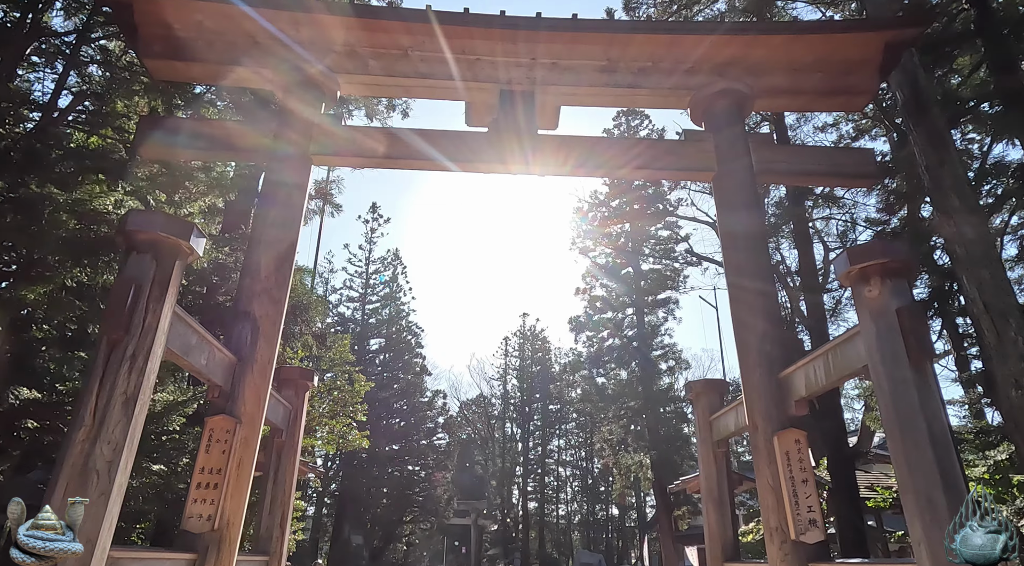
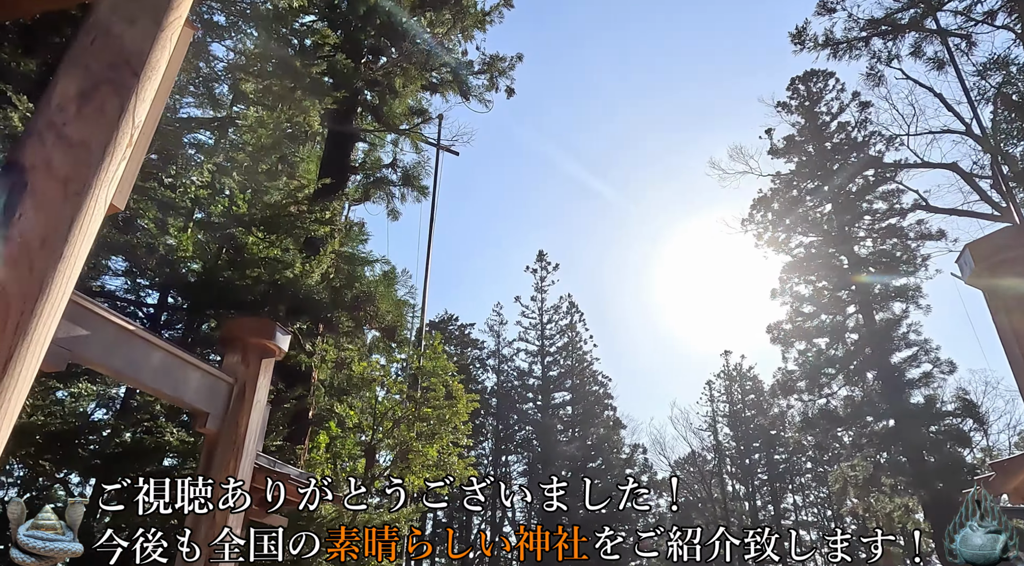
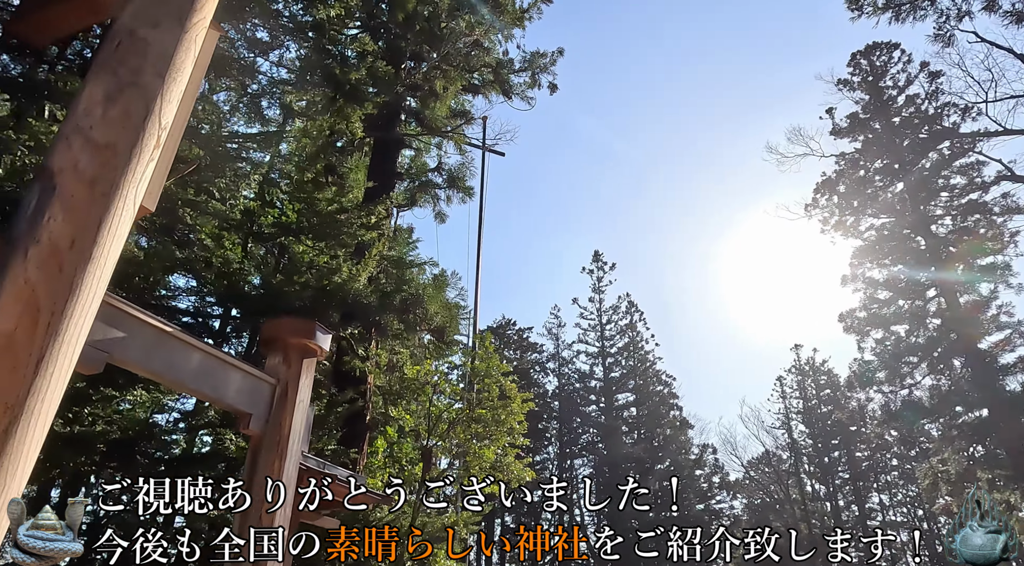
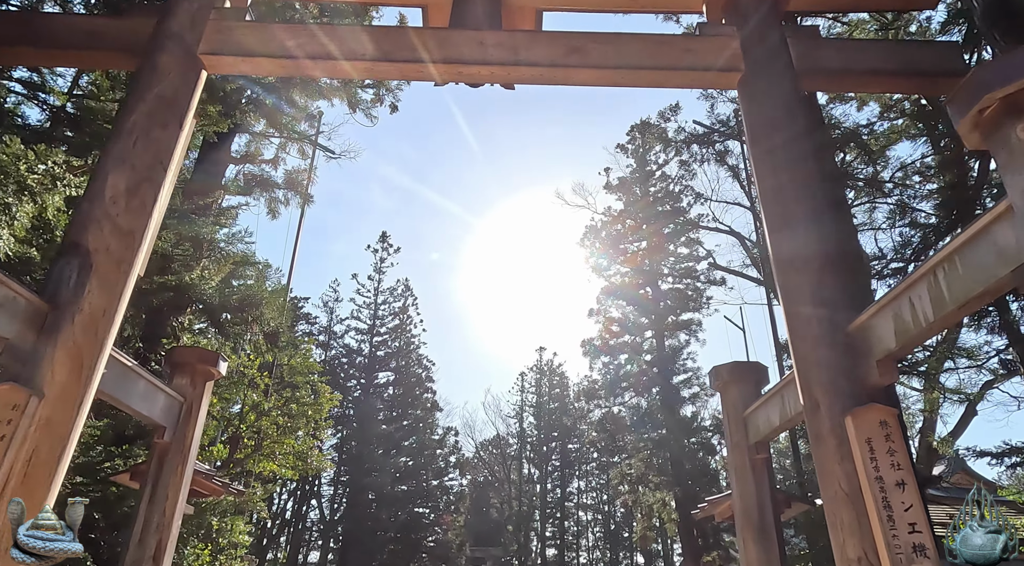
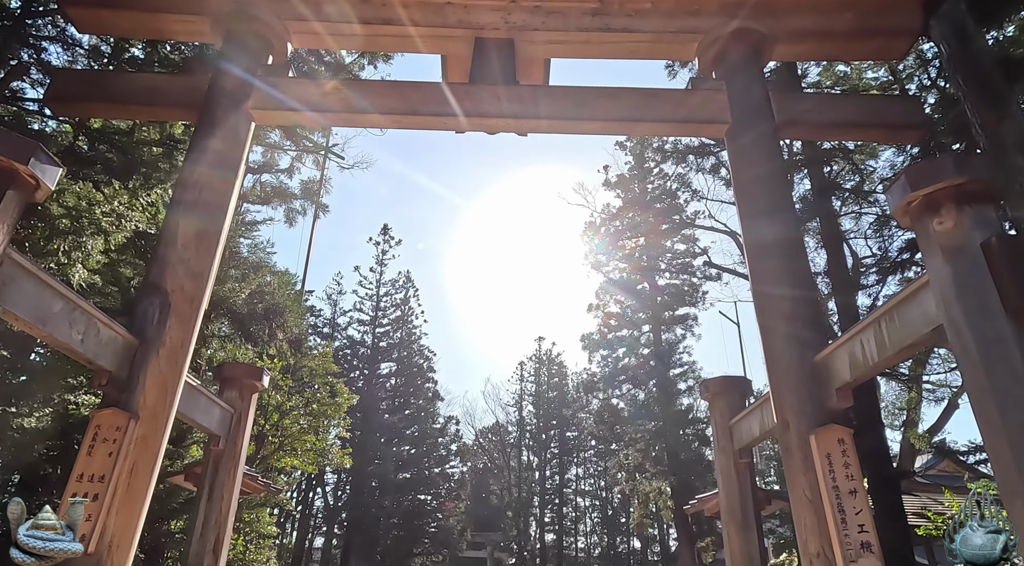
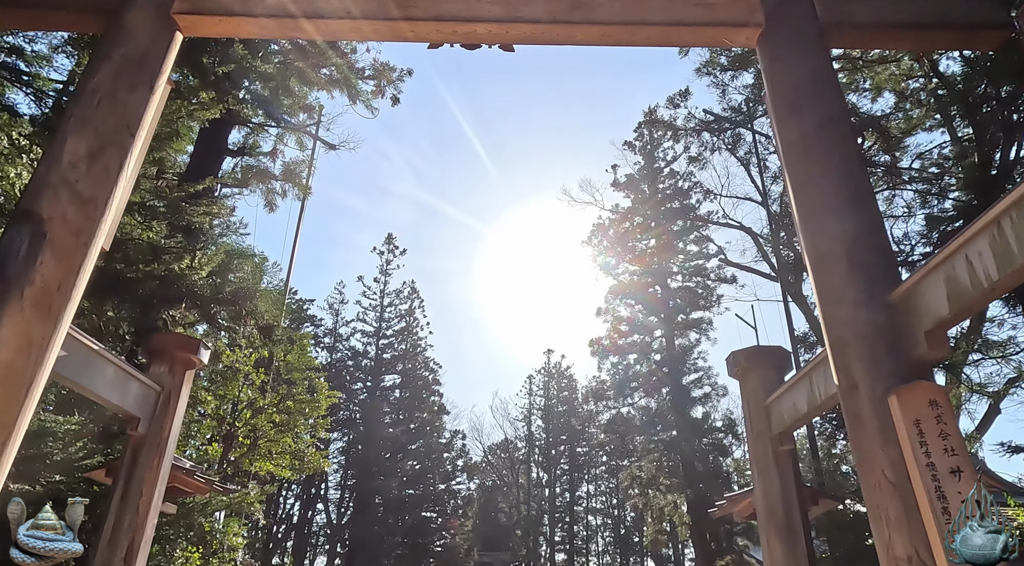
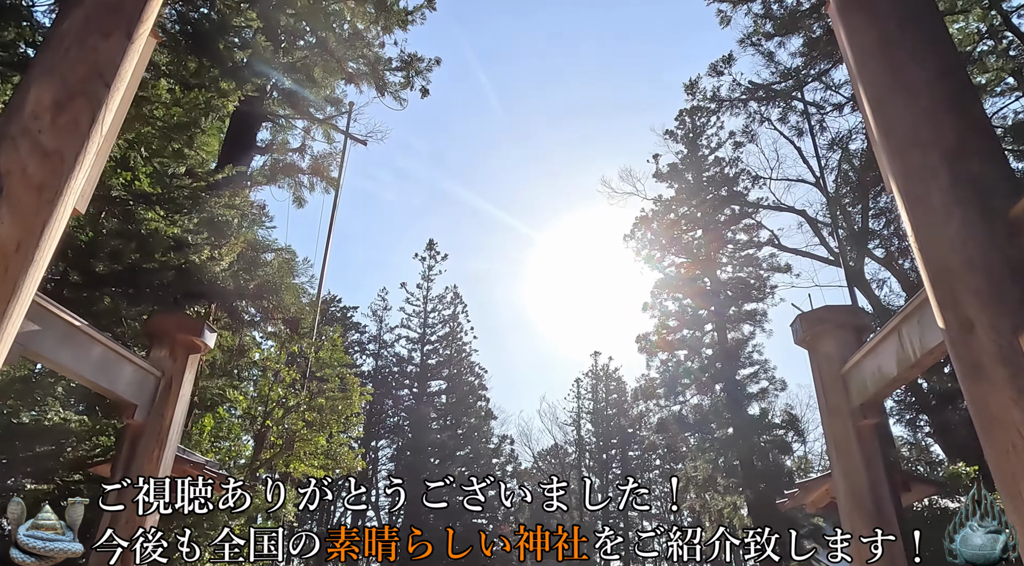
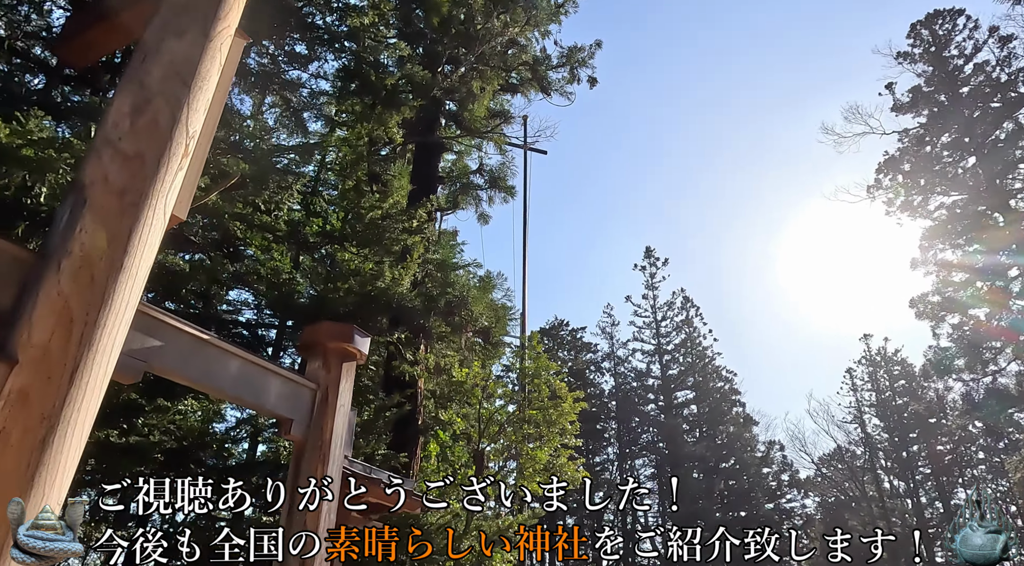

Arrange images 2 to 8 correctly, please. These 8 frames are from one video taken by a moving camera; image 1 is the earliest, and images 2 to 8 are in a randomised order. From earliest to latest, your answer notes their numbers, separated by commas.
5, 4, 6, 7, 2, 3, 8
